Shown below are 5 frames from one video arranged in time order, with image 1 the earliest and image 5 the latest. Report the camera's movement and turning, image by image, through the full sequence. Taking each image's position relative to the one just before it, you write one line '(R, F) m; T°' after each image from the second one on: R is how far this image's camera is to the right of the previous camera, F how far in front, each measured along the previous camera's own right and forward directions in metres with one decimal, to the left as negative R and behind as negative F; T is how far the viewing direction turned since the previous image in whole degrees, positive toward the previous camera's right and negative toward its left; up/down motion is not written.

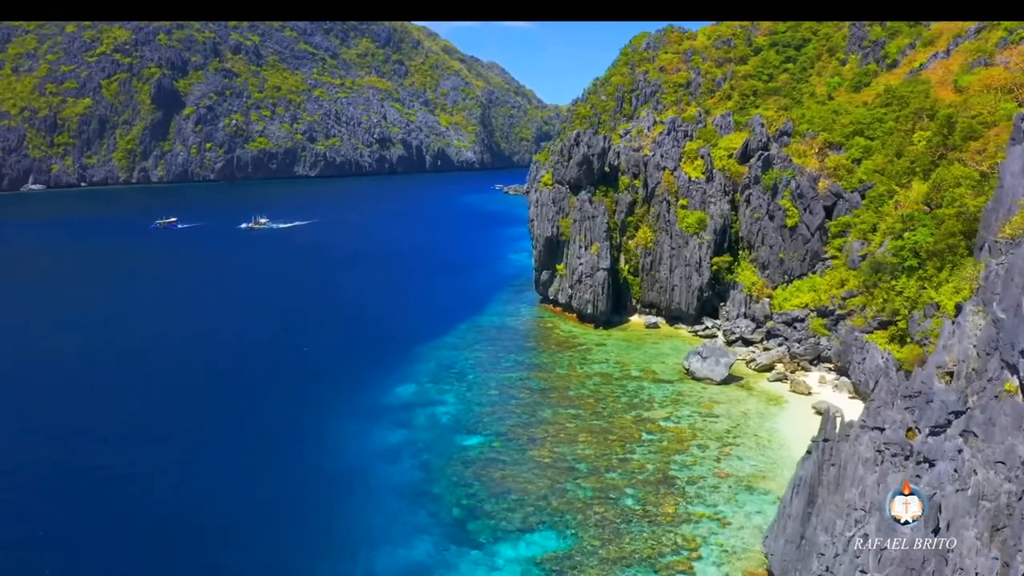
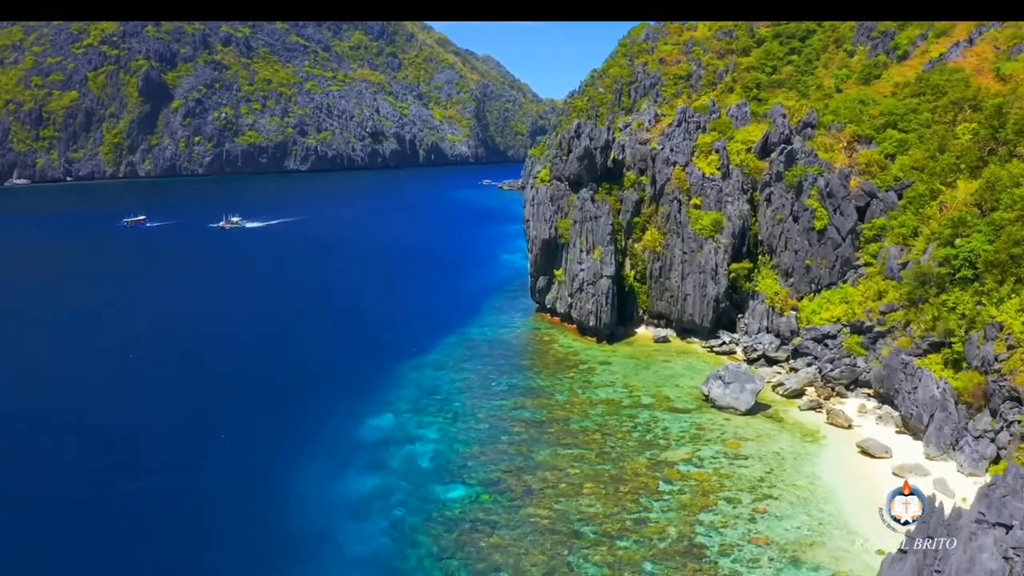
(+0.2, +6.1) m; 0°
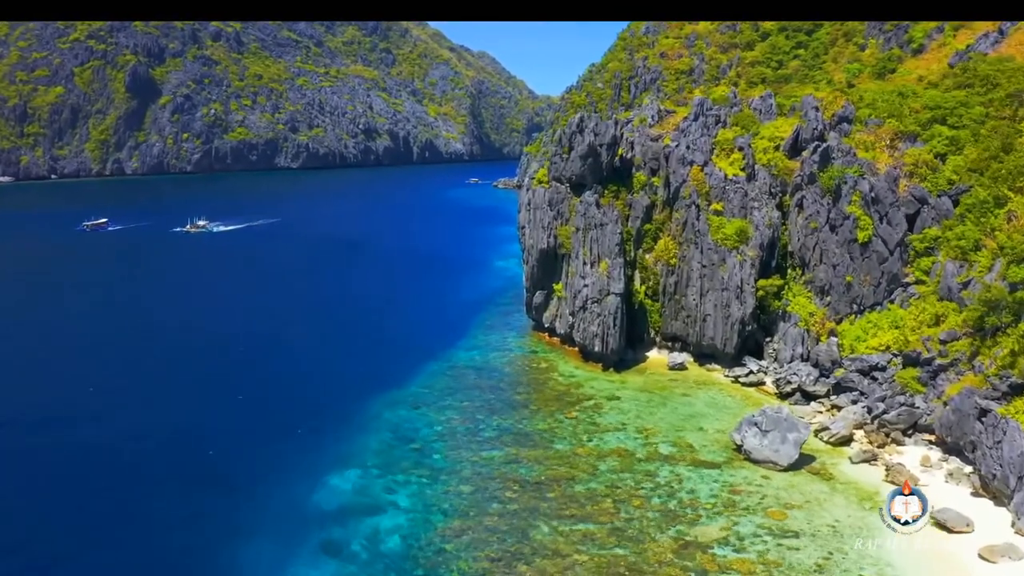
(+0.2, +6.9) m; 0°
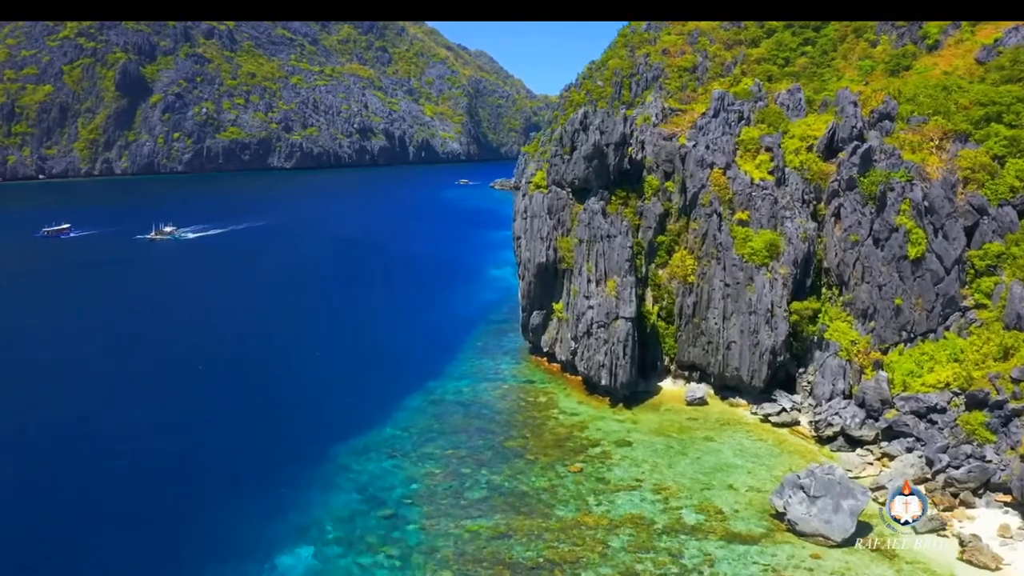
(+0.3, +6.0) m; 0°
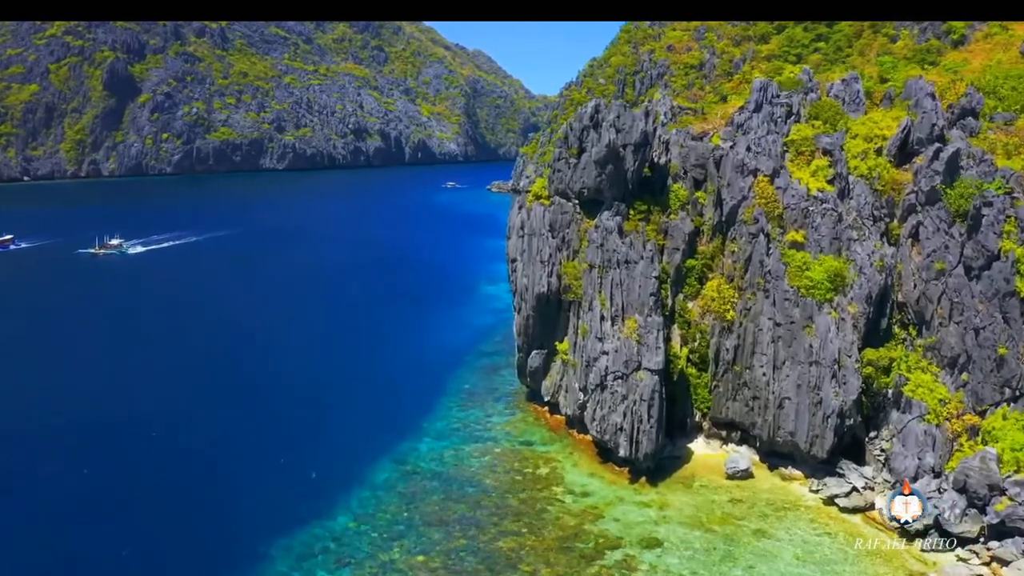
(+0.2, +8.1) m; 0°
